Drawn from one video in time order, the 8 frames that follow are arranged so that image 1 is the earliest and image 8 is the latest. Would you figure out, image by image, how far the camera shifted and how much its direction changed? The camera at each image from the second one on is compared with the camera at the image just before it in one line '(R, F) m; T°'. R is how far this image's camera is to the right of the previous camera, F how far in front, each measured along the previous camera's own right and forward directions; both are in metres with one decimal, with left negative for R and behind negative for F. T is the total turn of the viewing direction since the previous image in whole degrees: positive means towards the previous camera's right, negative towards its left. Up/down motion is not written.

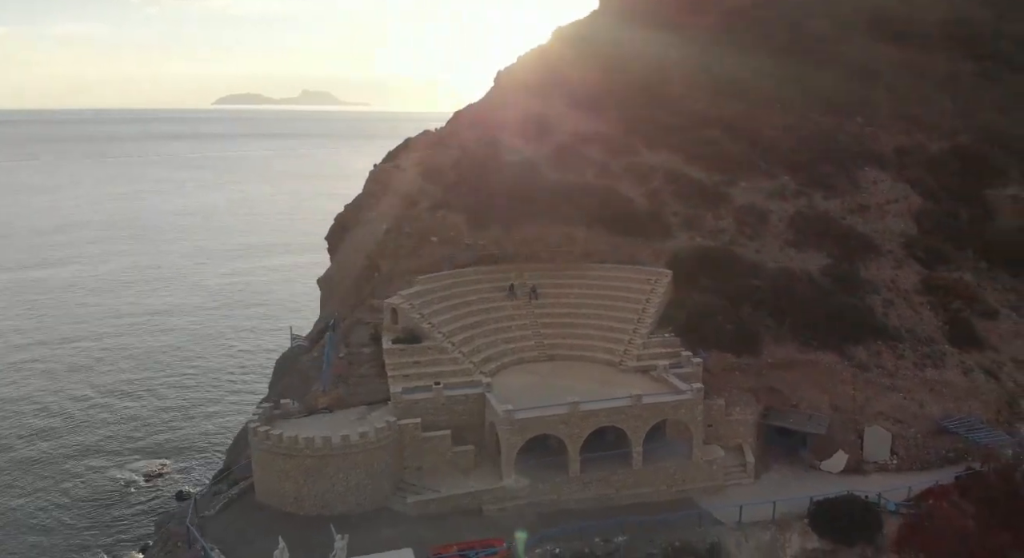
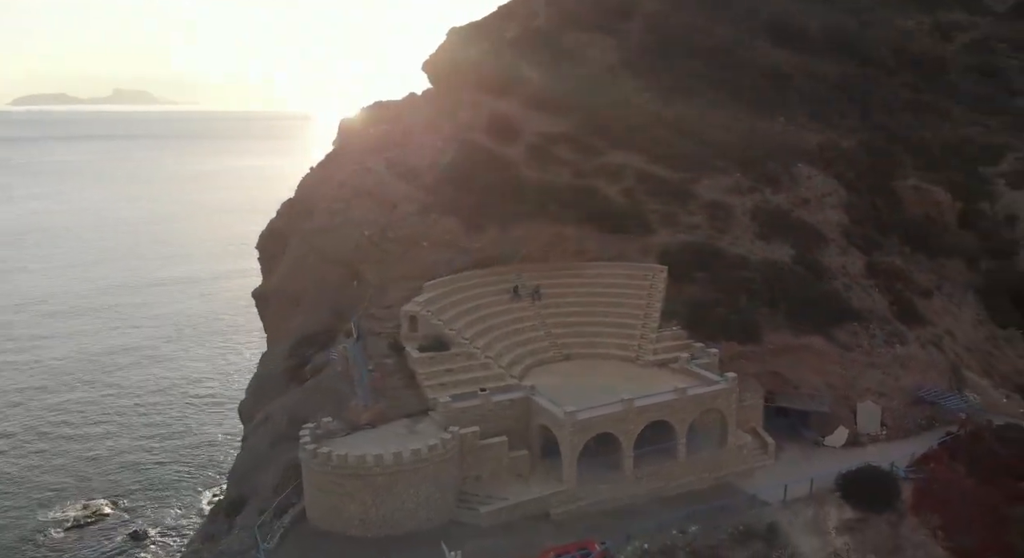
(-5.2, +0.7) m; +11°
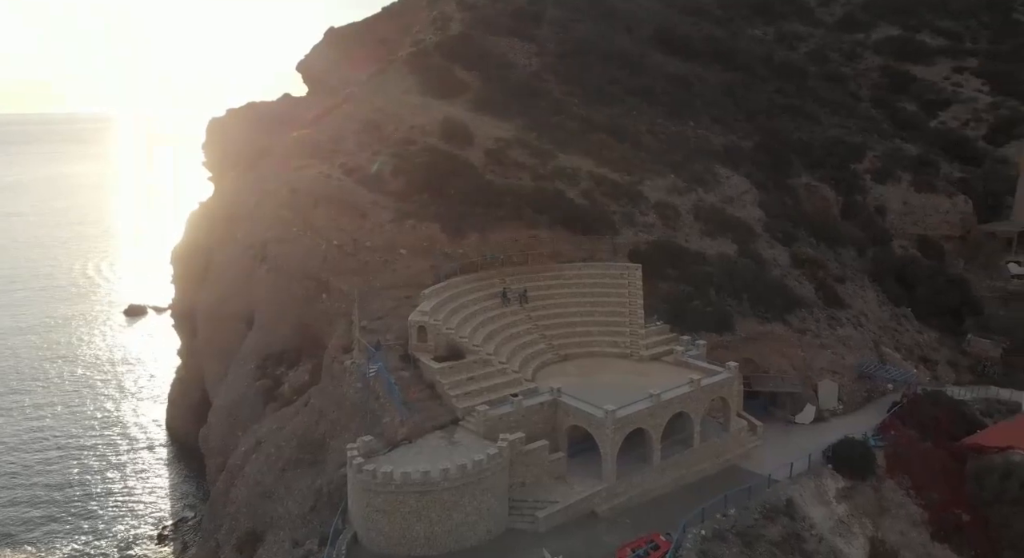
(-5.0, +0.4) m; +11°
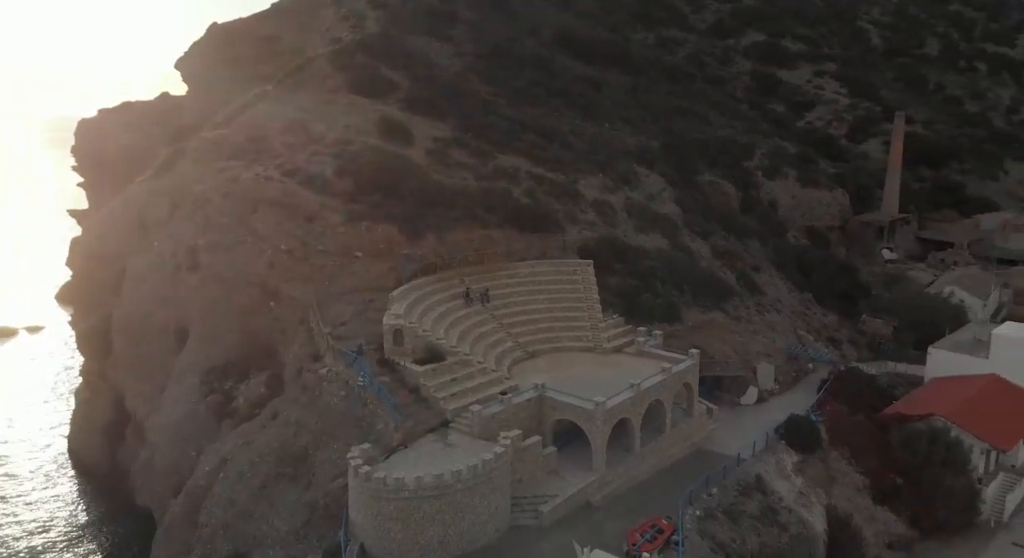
(-3.1, +0.2) m; +9°
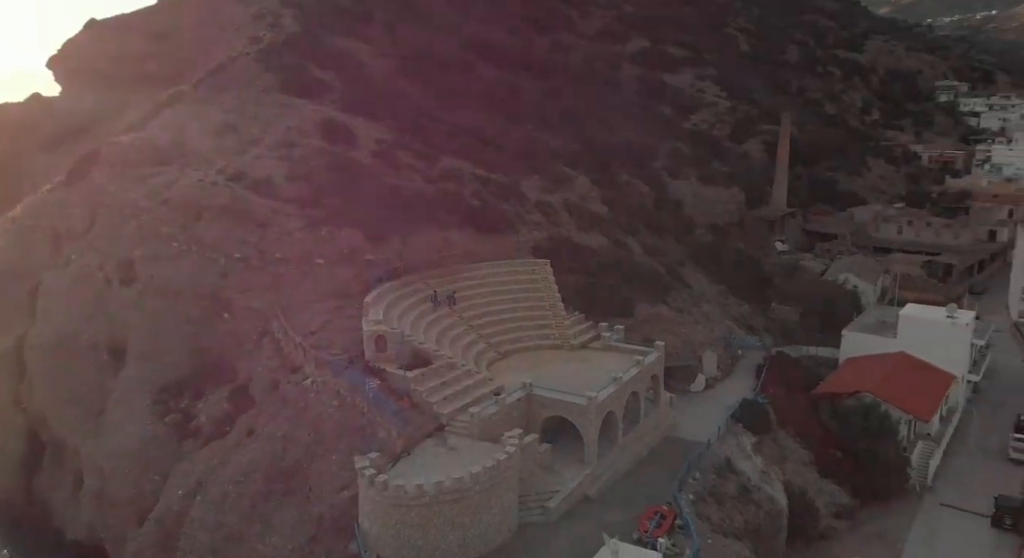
(-3.1, 0.0) m; +9°
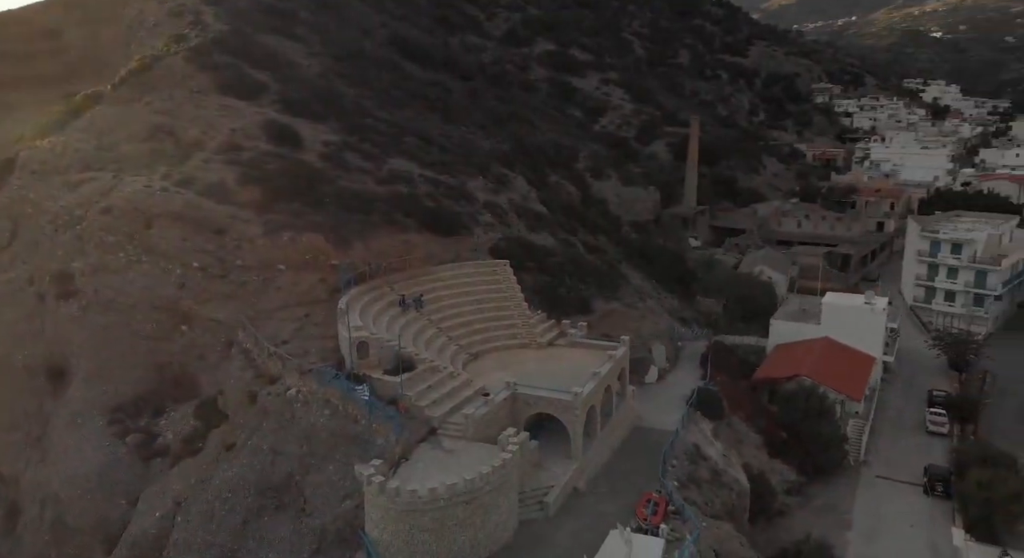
(-2.5, -0.1) m; +8°
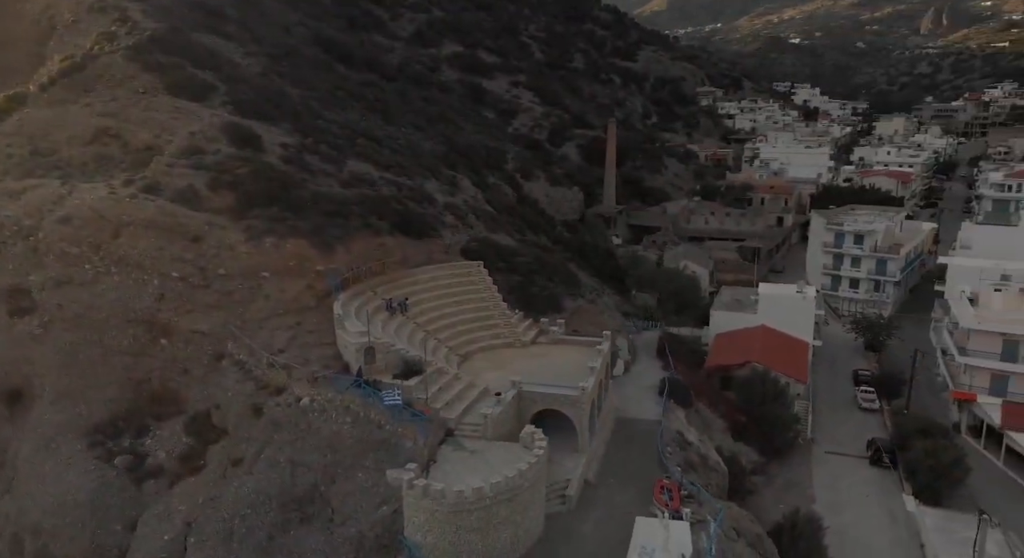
(-3.4, -0.1) m; +8°
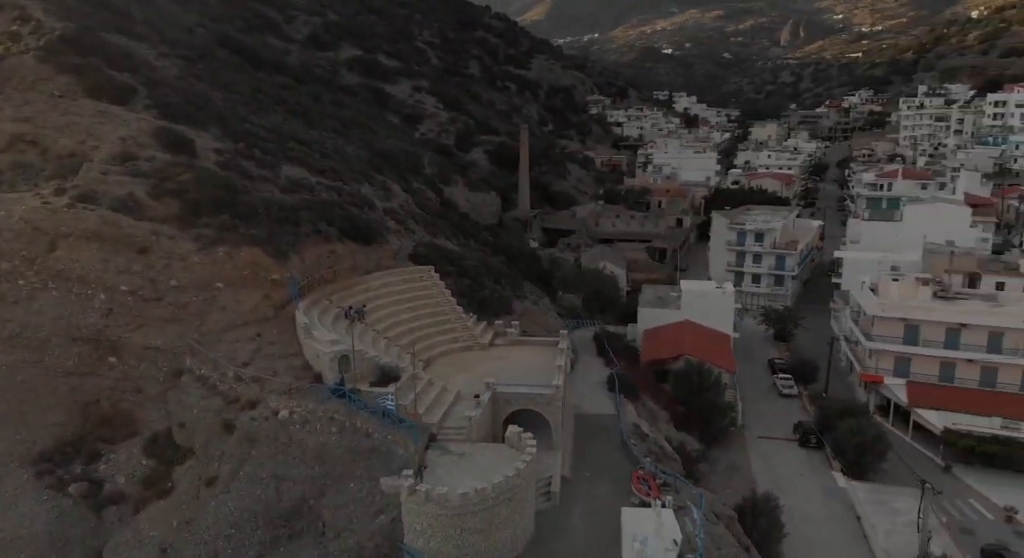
(-2.4, -0.1) m; +8°
